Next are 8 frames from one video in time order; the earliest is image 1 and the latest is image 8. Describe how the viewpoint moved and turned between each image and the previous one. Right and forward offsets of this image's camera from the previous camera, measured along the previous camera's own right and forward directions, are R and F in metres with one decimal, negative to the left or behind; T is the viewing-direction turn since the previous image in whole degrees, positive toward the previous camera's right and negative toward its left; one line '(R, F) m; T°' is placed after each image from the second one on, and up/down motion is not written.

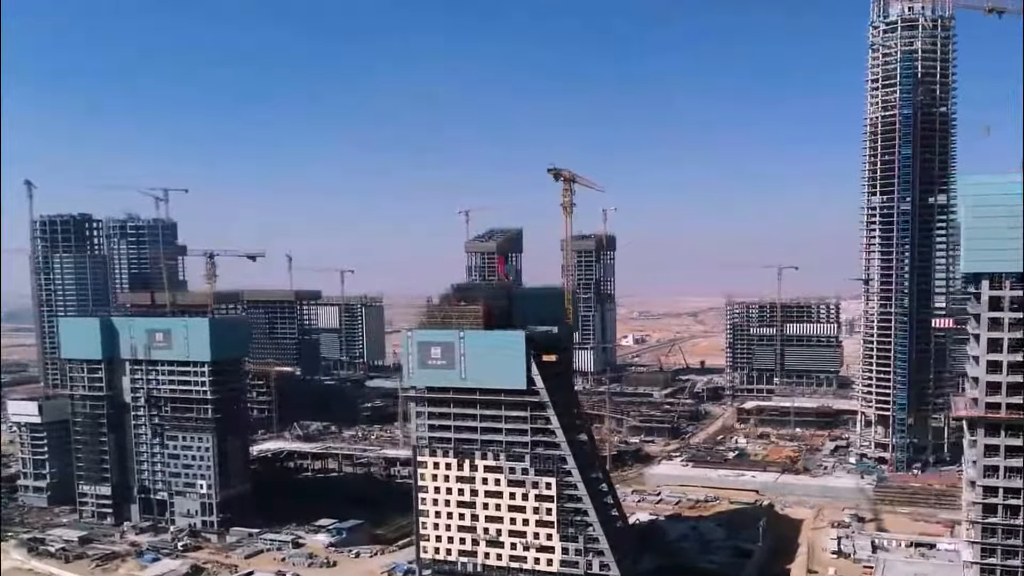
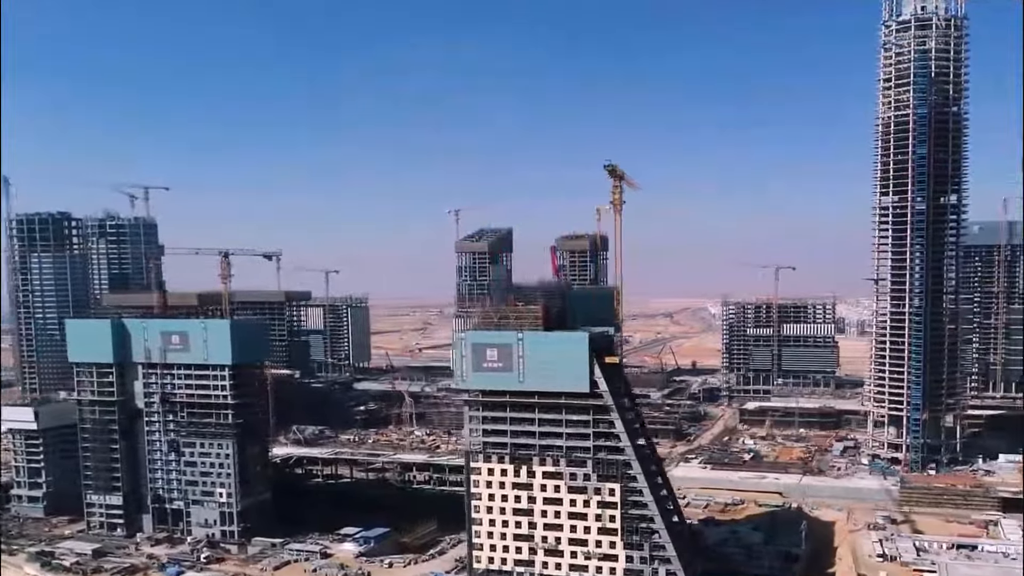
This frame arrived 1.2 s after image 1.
(-4.0, +1.3) m; +2°
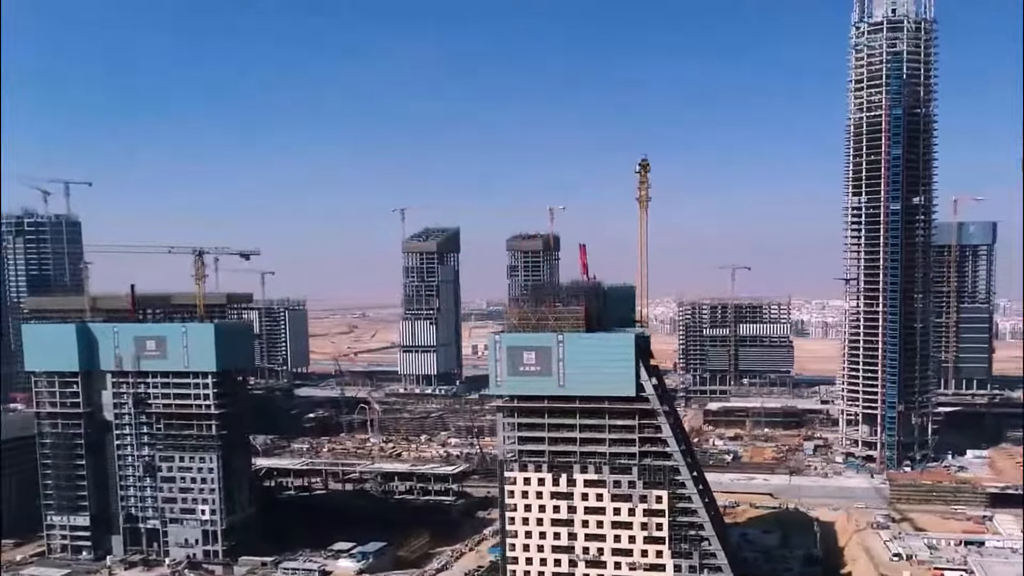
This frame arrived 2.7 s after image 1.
(-4.7, +2.2) m; +6°
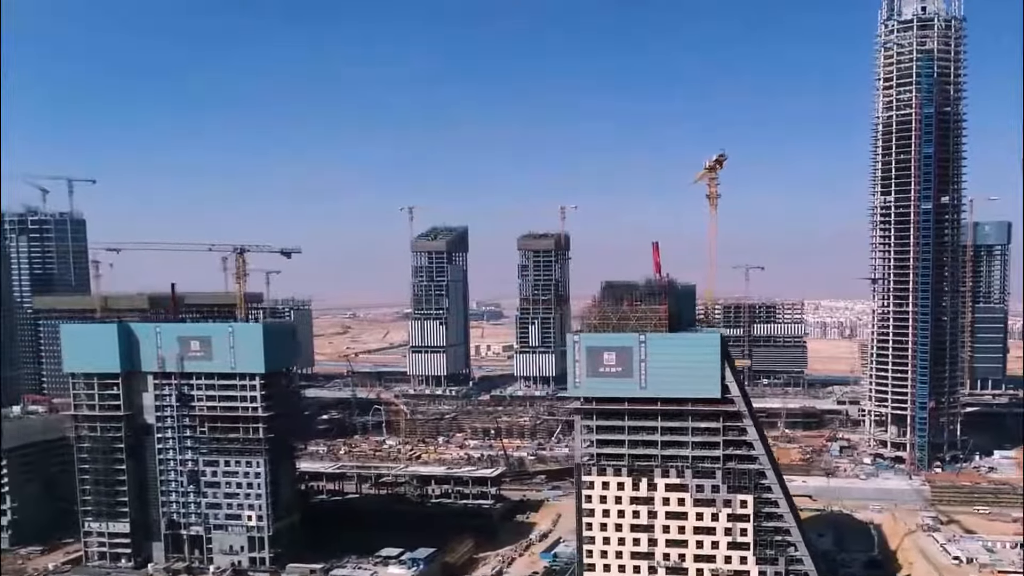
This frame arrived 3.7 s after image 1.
(-3.8, +0.9) m; +1°
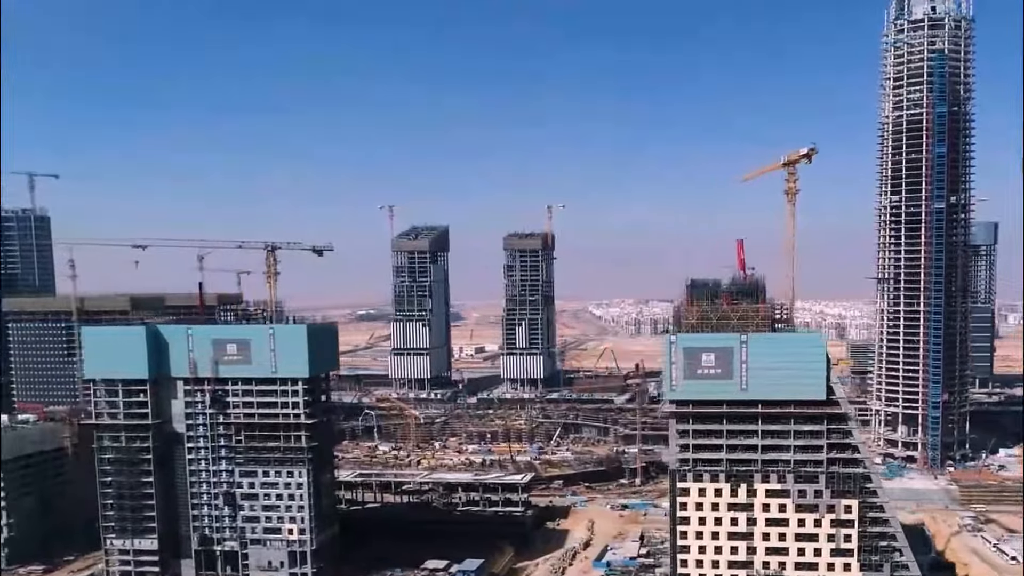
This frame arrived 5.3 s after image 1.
(-5.5, +1.9) m; +4°
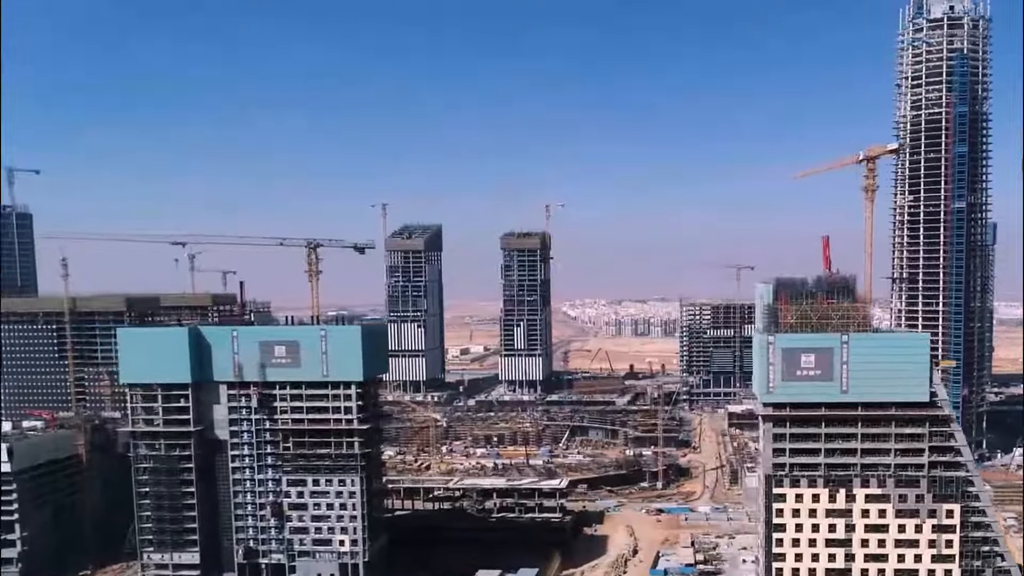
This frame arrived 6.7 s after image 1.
(-4.7, +1.5) m; +2°
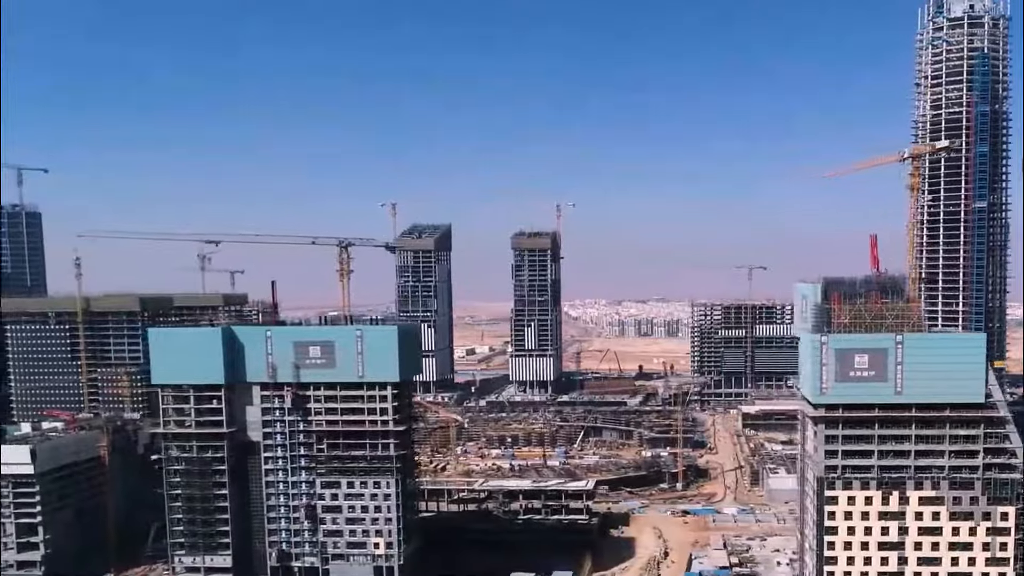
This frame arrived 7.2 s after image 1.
(-1.9, +0.4) m; 0°
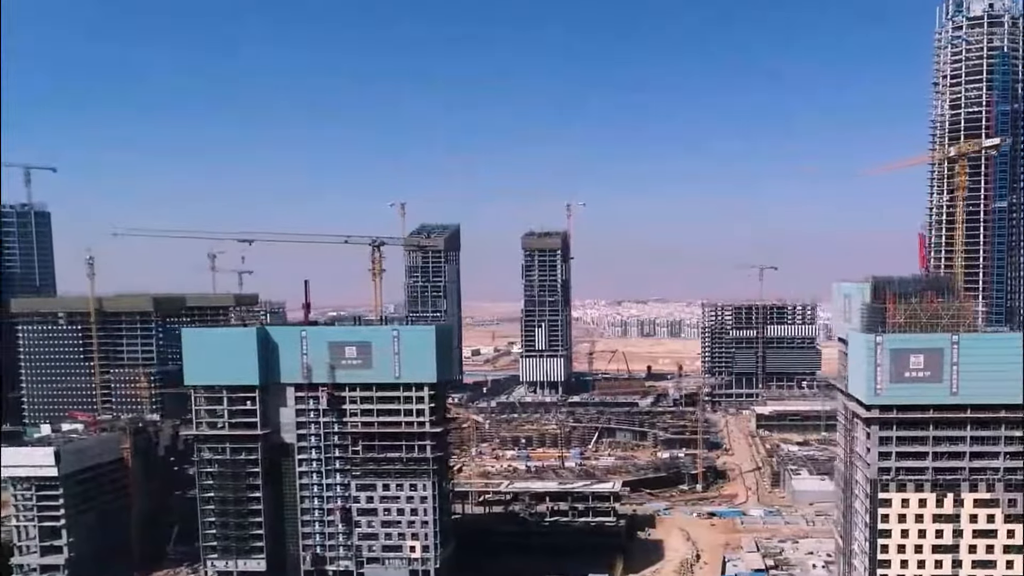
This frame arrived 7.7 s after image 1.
(-1.9, +0.4) m; 0°
